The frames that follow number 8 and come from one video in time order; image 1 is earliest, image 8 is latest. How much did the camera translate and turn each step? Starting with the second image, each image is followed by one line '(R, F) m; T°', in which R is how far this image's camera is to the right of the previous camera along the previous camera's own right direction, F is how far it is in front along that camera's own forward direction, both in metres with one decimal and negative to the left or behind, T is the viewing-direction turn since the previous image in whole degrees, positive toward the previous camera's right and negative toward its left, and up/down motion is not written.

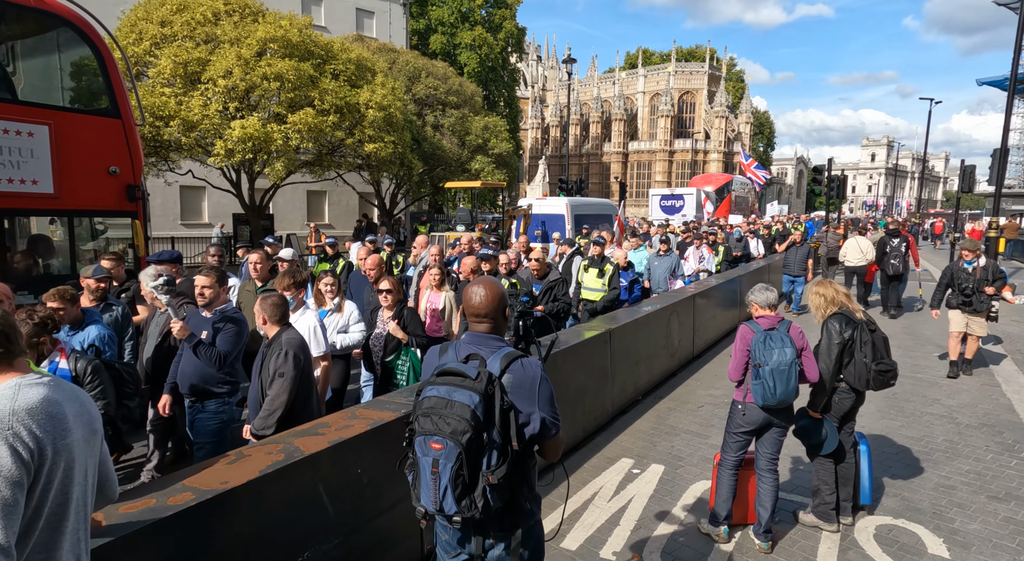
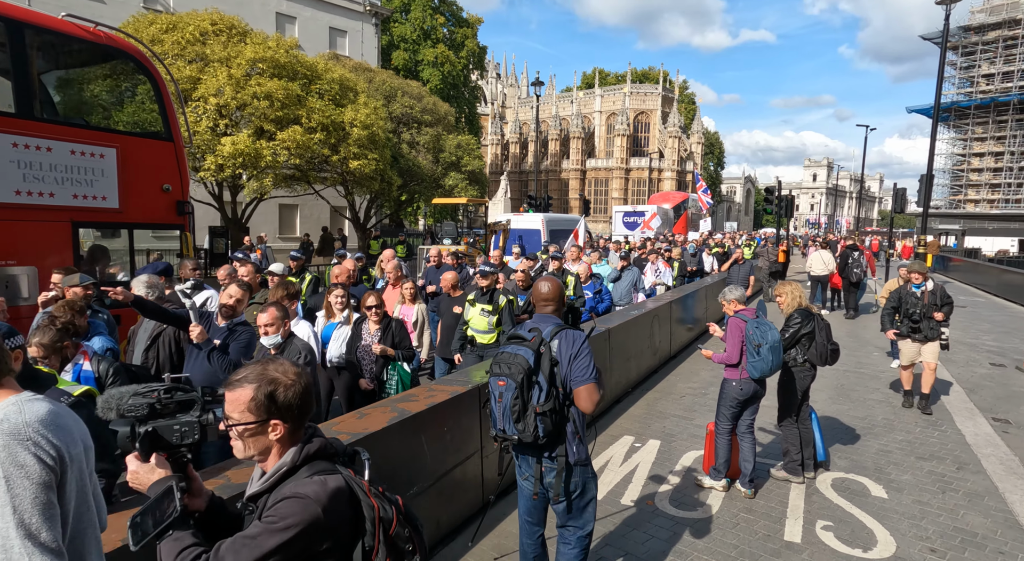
(-0.7, -1.0) m; +4°
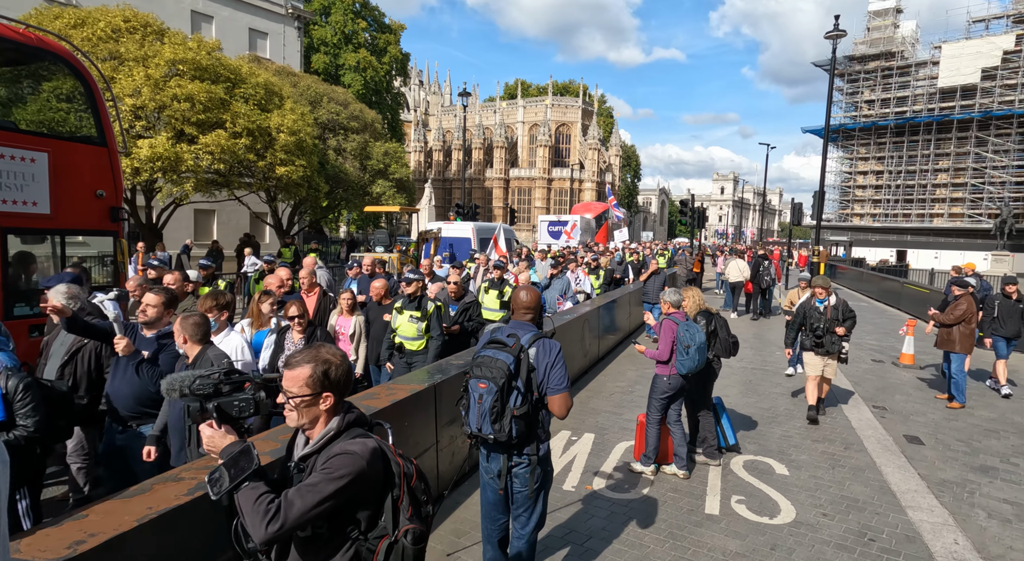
(-0.3, -0.4) m; +7°
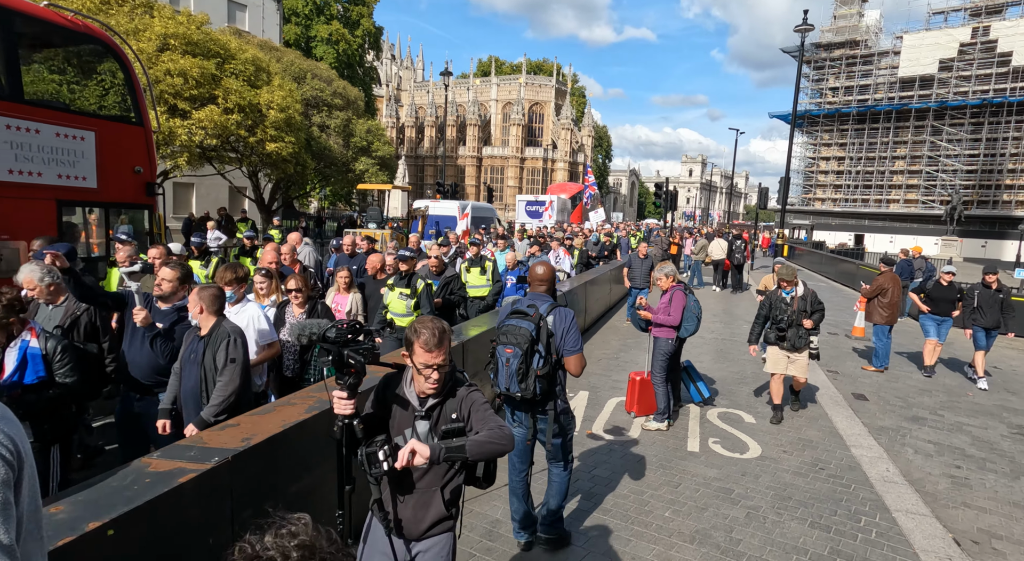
(-0.5, -0.9) m; +3°
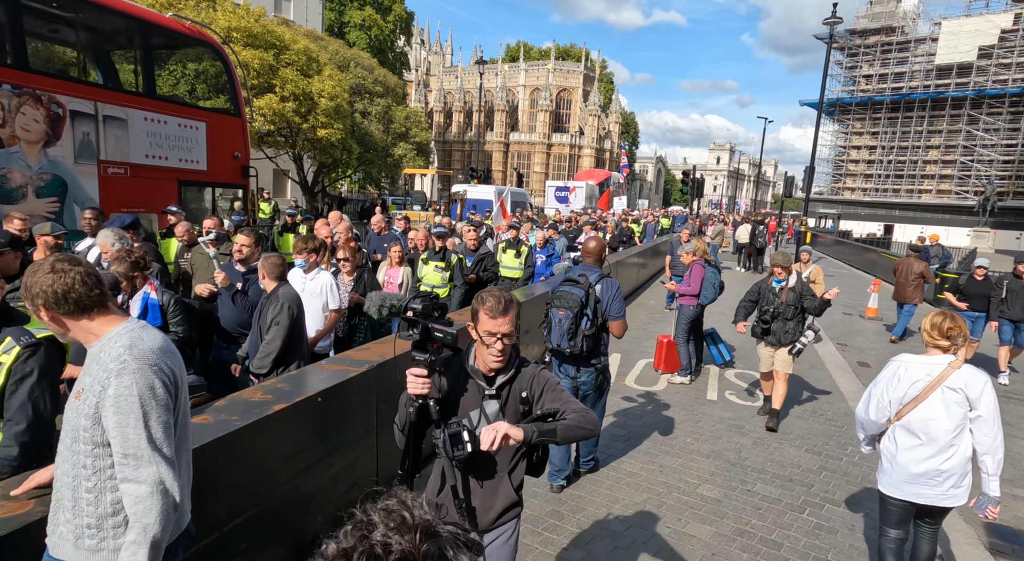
(-0.3, -1.2) m; -2°
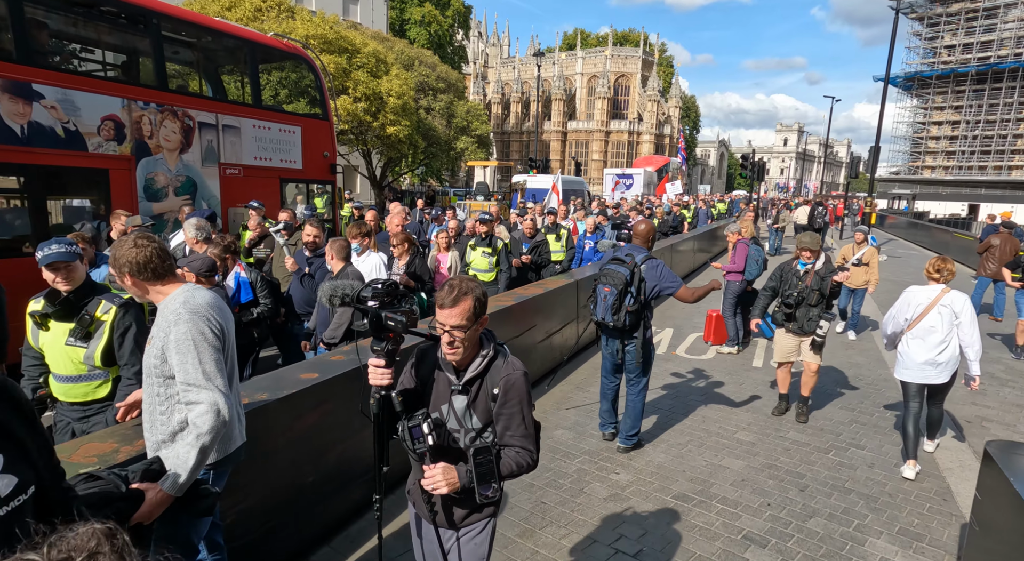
(0.0, -0.9) m; -6°
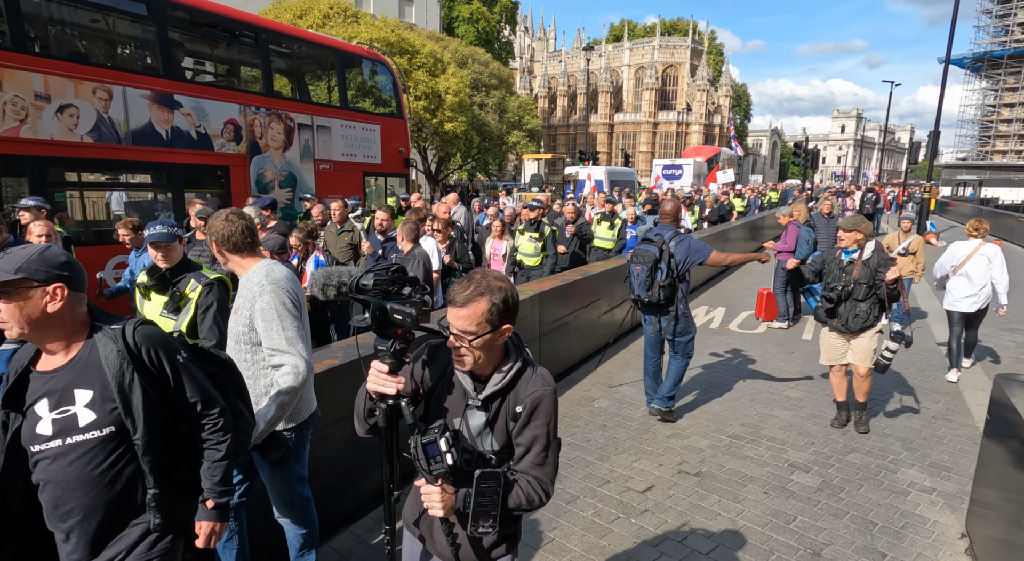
(-0.3, -0.8) m; -4°
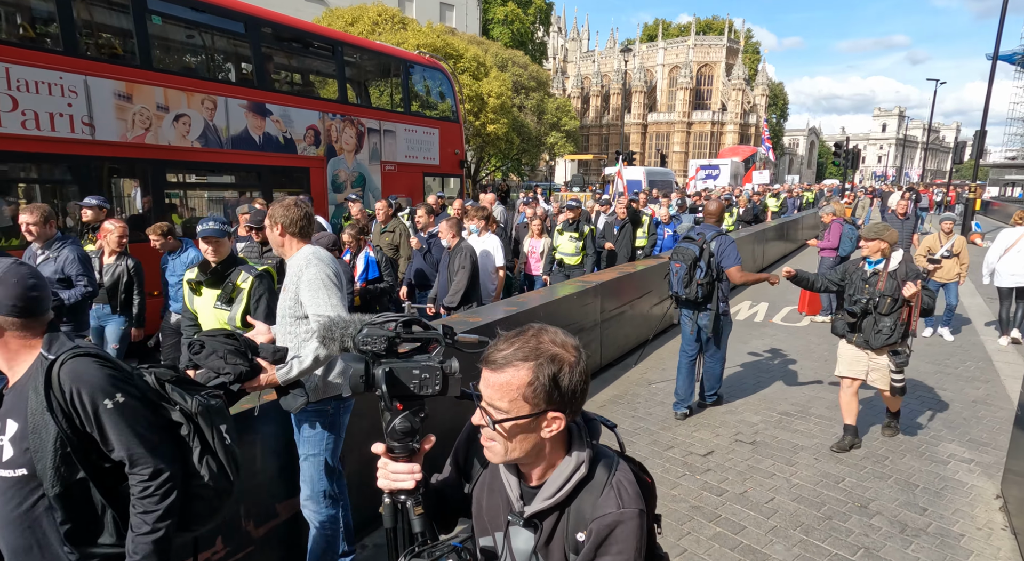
(-0.4, -0.6) m; -3°
